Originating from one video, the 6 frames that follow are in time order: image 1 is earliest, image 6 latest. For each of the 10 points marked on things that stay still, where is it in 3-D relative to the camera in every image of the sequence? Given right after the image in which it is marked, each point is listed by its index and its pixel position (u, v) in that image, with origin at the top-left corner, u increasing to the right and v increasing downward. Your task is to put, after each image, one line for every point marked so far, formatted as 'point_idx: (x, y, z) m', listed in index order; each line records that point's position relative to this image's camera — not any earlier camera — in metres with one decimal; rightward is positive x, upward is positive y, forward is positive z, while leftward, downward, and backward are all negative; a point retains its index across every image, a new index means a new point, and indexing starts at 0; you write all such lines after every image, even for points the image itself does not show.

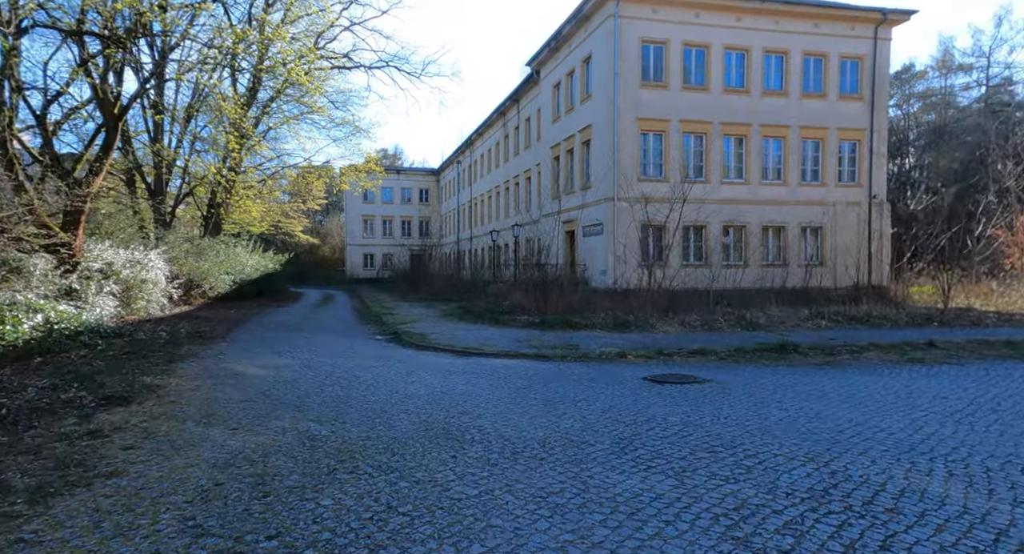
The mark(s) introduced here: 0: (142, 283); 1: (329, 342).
0: (-8.6, -0.1, +13.6) m
1: (-3.4, -1.2, +10.8) m
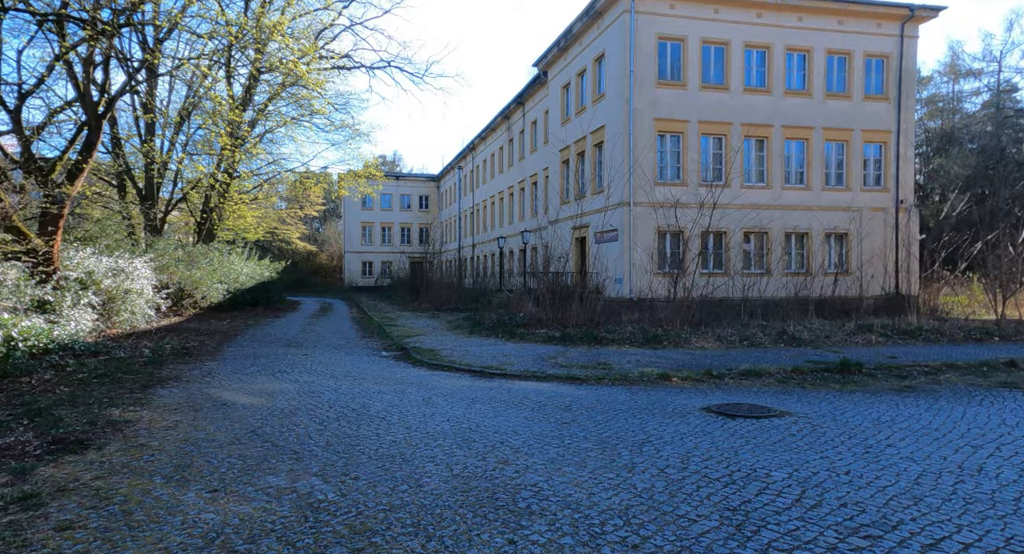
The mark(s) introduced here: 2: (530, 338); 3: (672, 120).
0: (-8.2, -0.4, +12.5) m
1: (-3.0, -1.4, +9.7) m
2: (+0.4, -1.2, +11.7) m
3: (+5.1, +5.0, +18.7) m
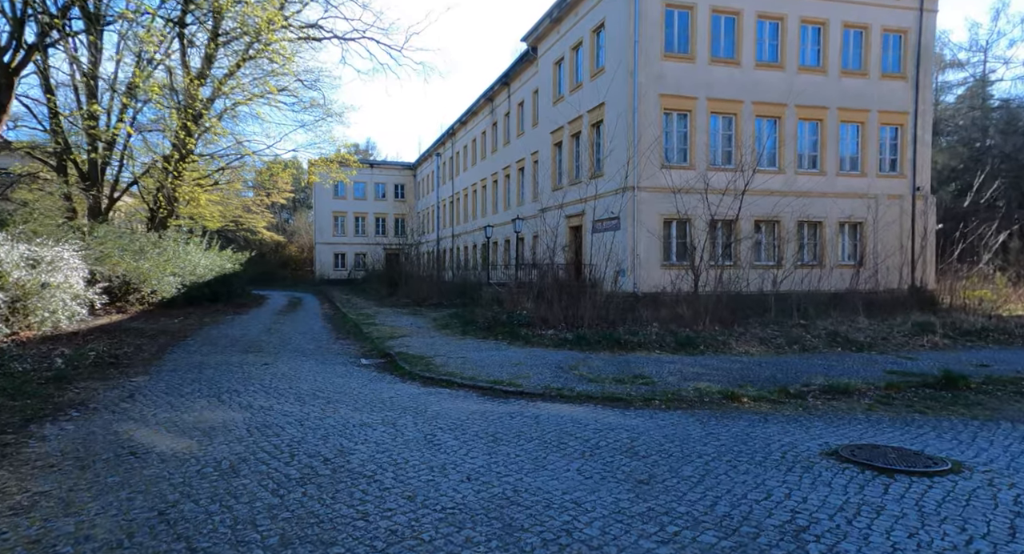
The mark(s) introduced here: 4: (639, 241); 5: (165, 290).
0: (-8.2, -0.2, +10.3) m
1: (-2.8, -1.3, +7.8) m
2: (+0.4, -1.1, +9.9) m
3: (+4.9, +5.2, +17.0) m
4: (+3.6, +1.0, +16.7) m
5: (-11.0, -0.4, +18.6) m
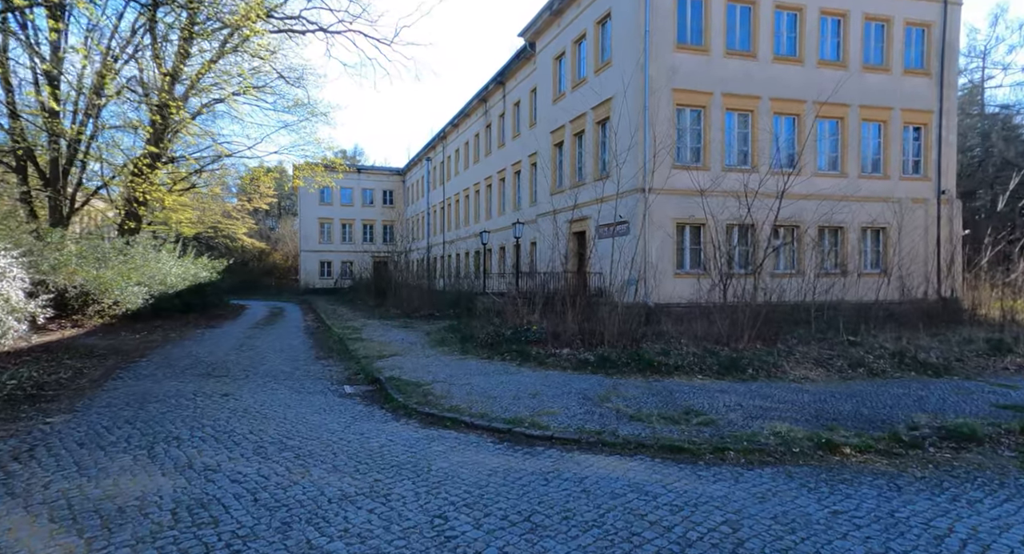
0: (-8.0, -0.4, +8.7) m
1: (-2.6, -1.4, +6.2) m
2: (+0.6, -1.3, +8.5) m
3: (+4.9, +5.0, +15.7) m
4: (+3.6, +0.8, +15.3) m
5: (-11.0, -0.7, +16.9) m
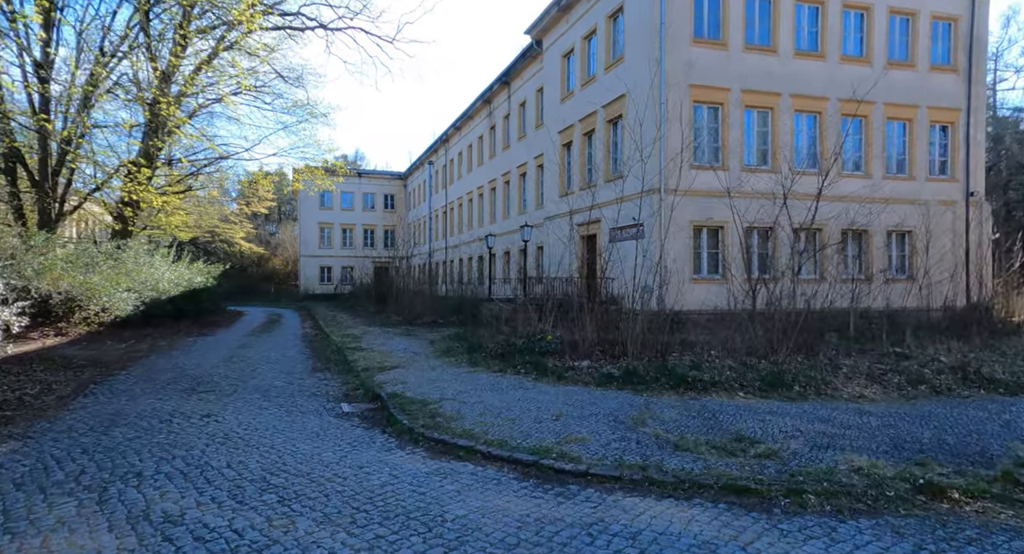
0: (-7.8, -0.4, +7.9) m
1: (-2.4, -1.4, +5.4) m
2: (+0.8, -1.3, +7.6) m
3: (+5.1, +4.8, +15.0) m
4: (+3.8, +0.7, +14.5) m
5: (-10.8, -0.8, +16.1) m
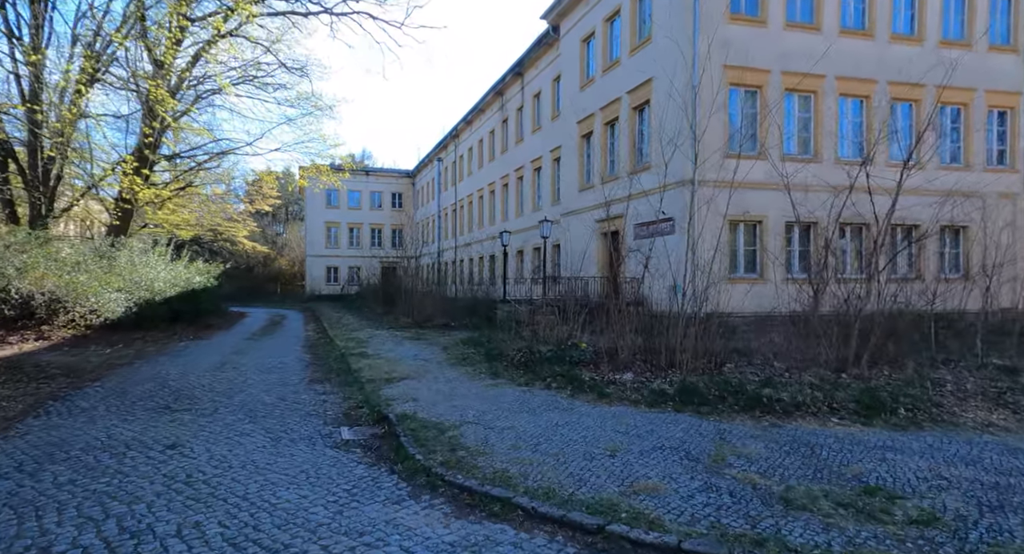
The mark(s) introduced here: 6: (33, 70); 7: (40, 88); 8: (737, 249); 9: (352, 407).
0: (-7.5, -0.4, +6.7) m
1: (-2.1, -1.4, +4.2) m
2: (+1.1, -1.3, +6.4) m
3: (+5.5, +4.8, +13.7) m
4: (+4.3, +0.7, +13.2) m
5: (-10.3, -0.8, +15.0) m
6: (-10.9, +4.8, +13.2) m
7: (-10.9, +4.4, +13.3) m
8: (+5.3, +0.6, +13.7) m
9: (-1.8, -1.5, +6.7) m
